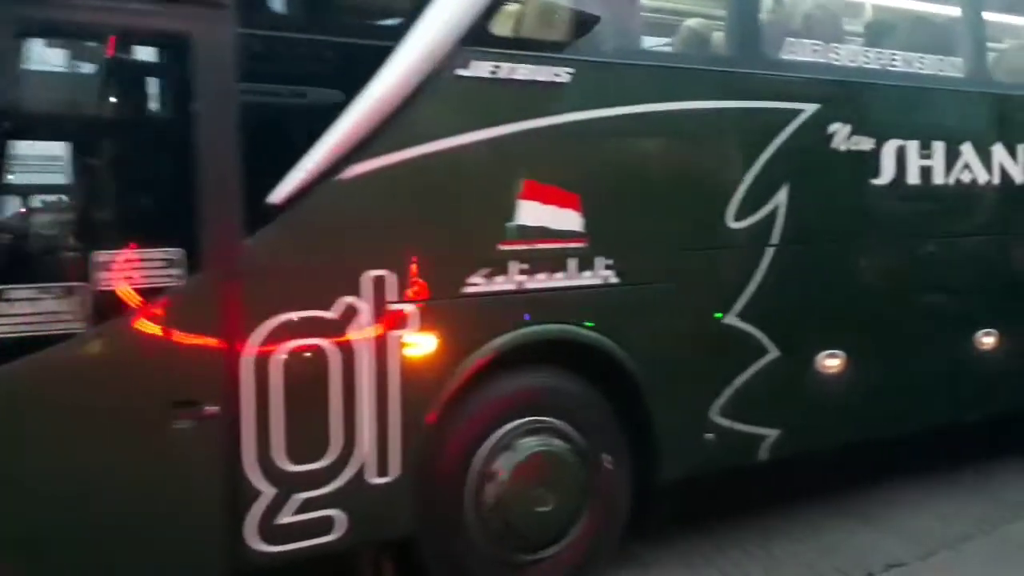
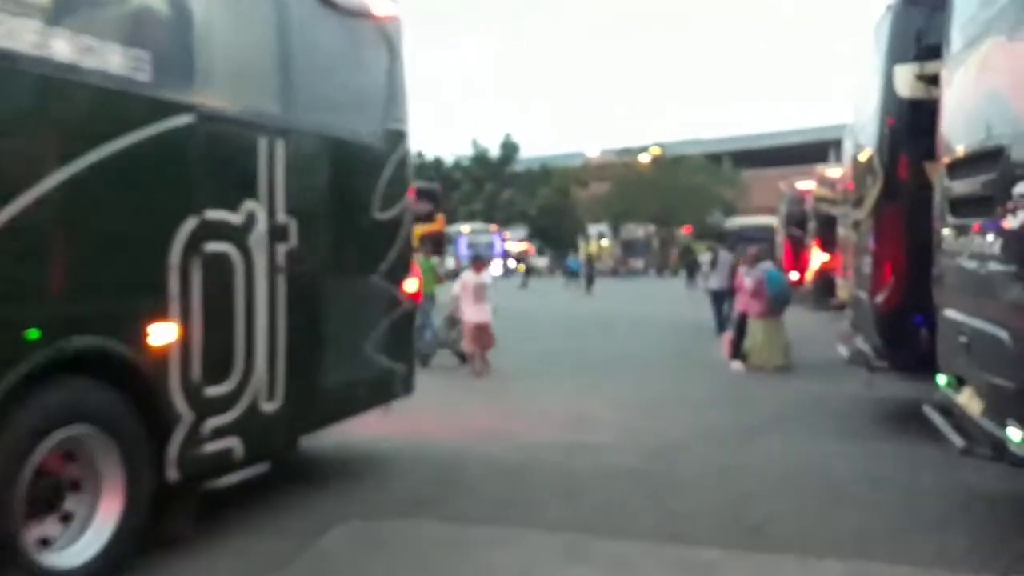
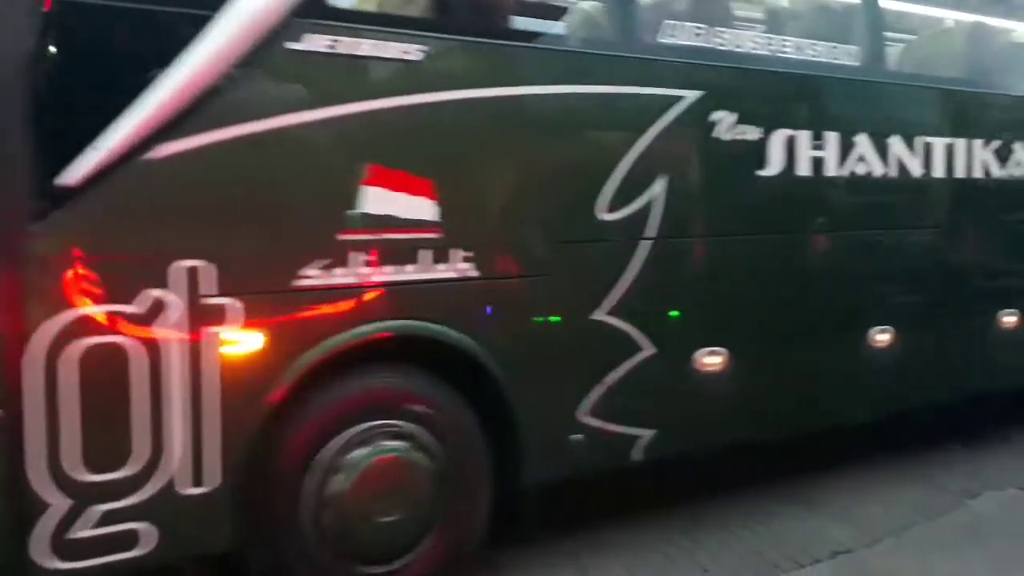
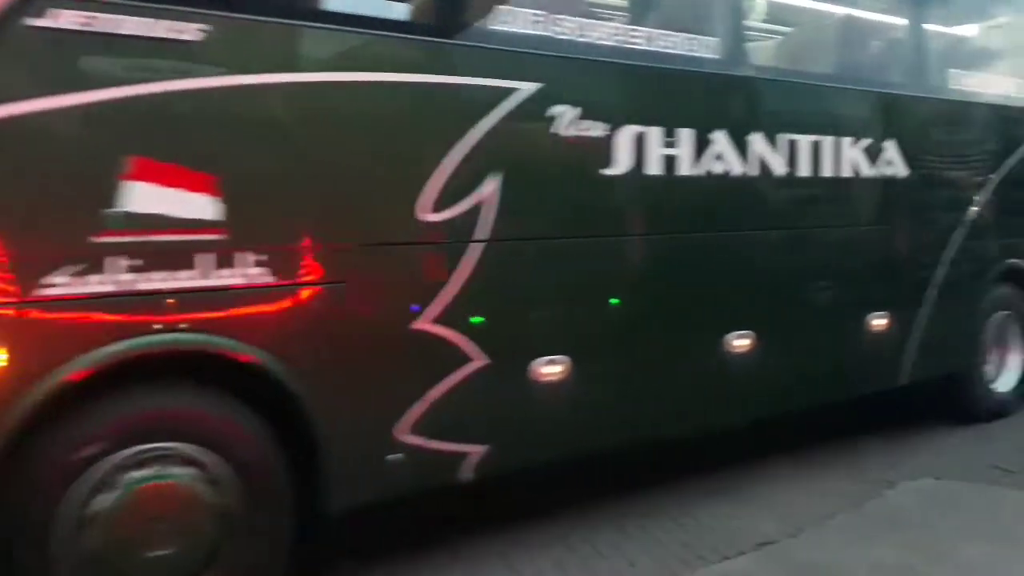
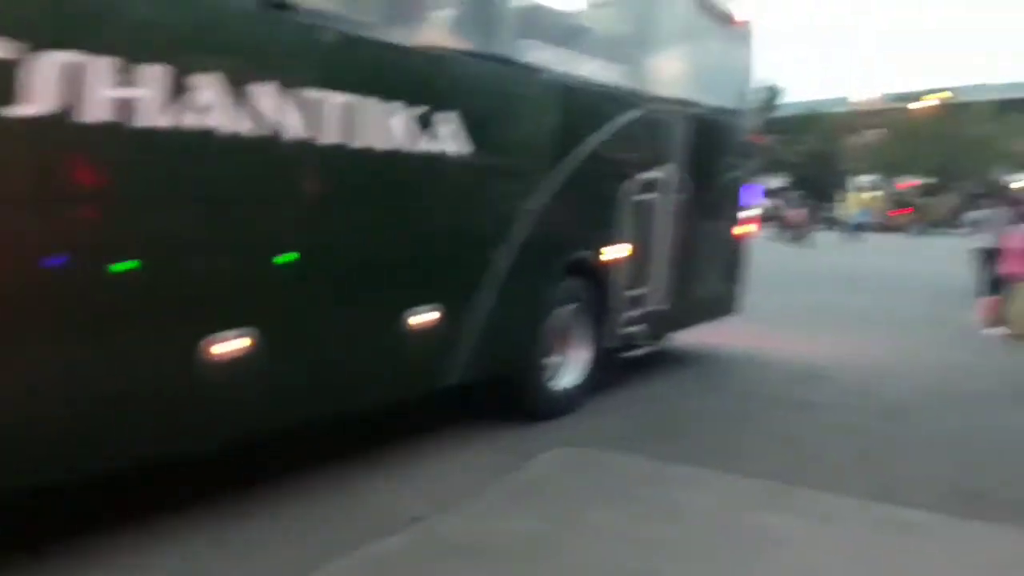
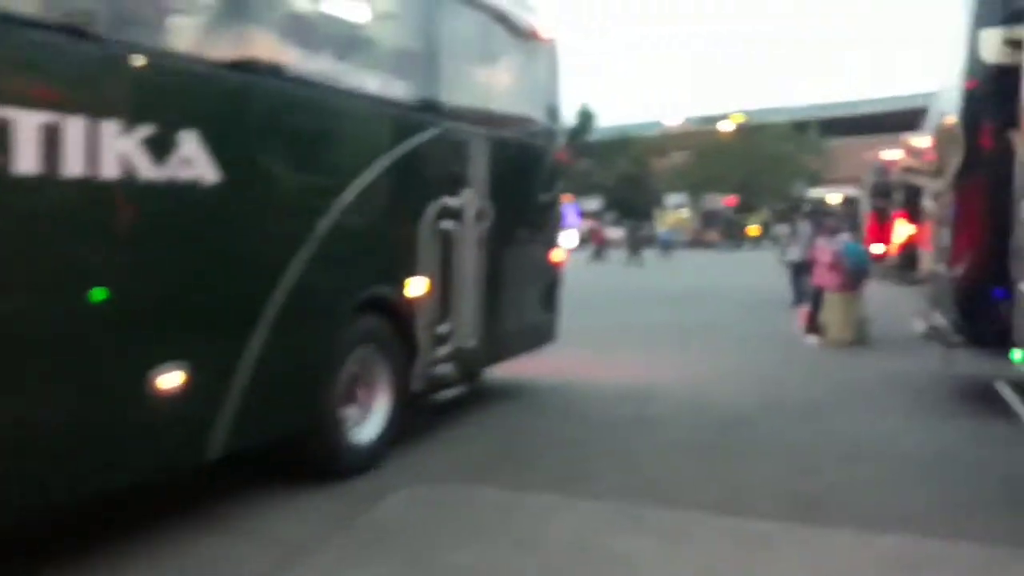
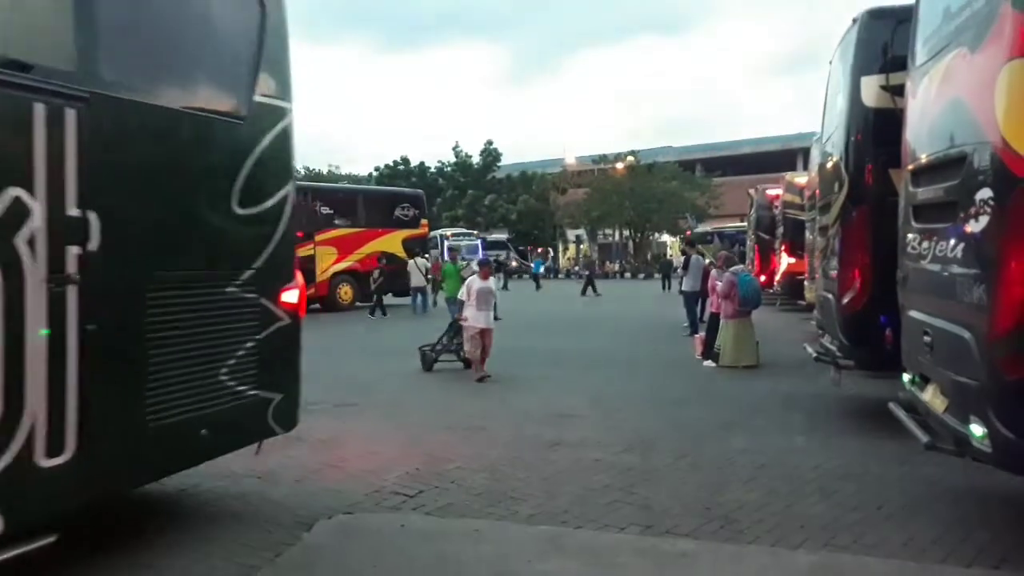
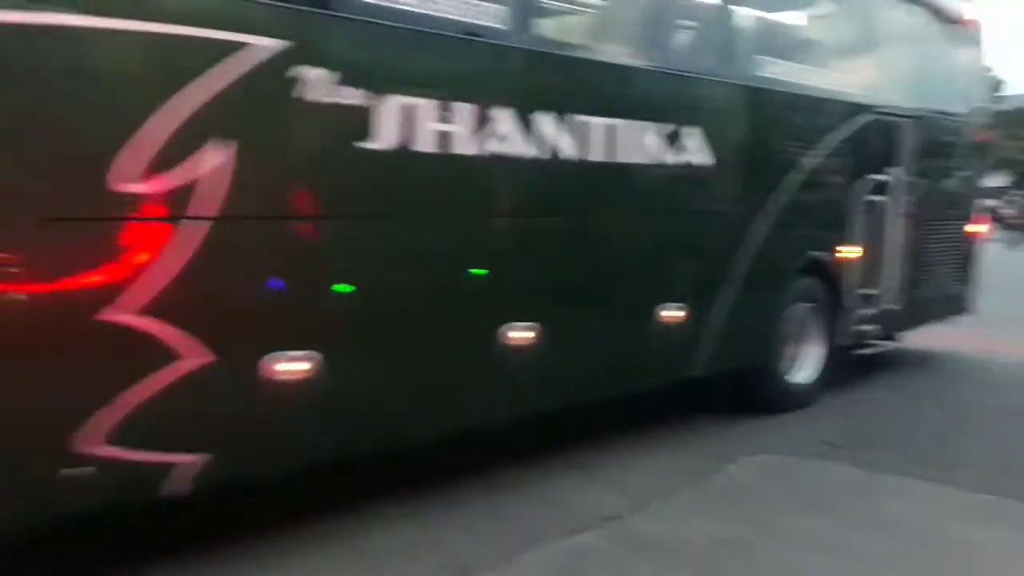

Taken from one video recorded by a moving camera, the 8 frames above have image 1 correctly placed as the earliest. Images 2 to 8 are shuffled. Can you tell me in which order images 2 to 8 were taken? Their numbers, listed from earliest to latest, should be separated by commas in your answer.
3, 4, 8, 5, 6, 2, 7
